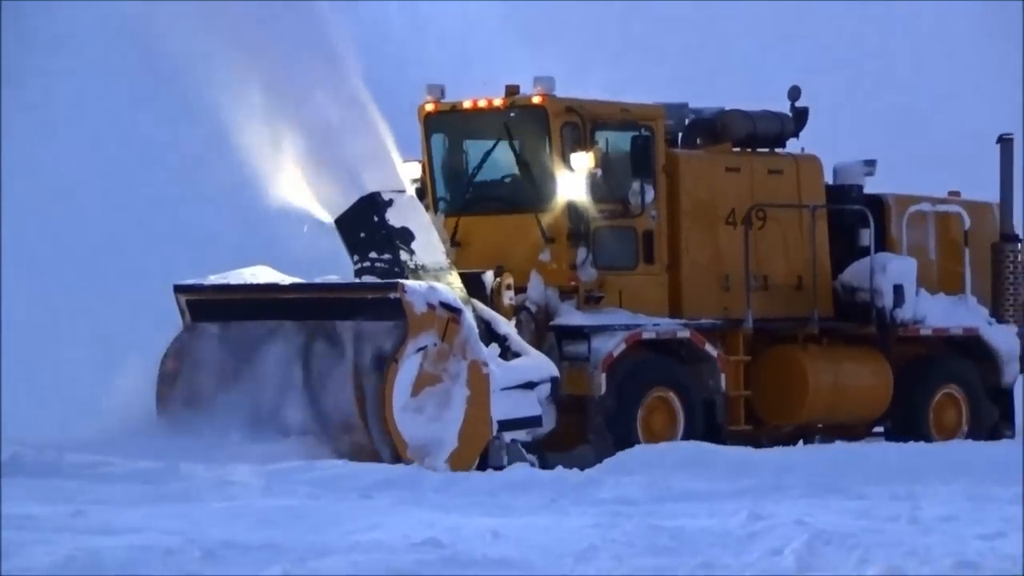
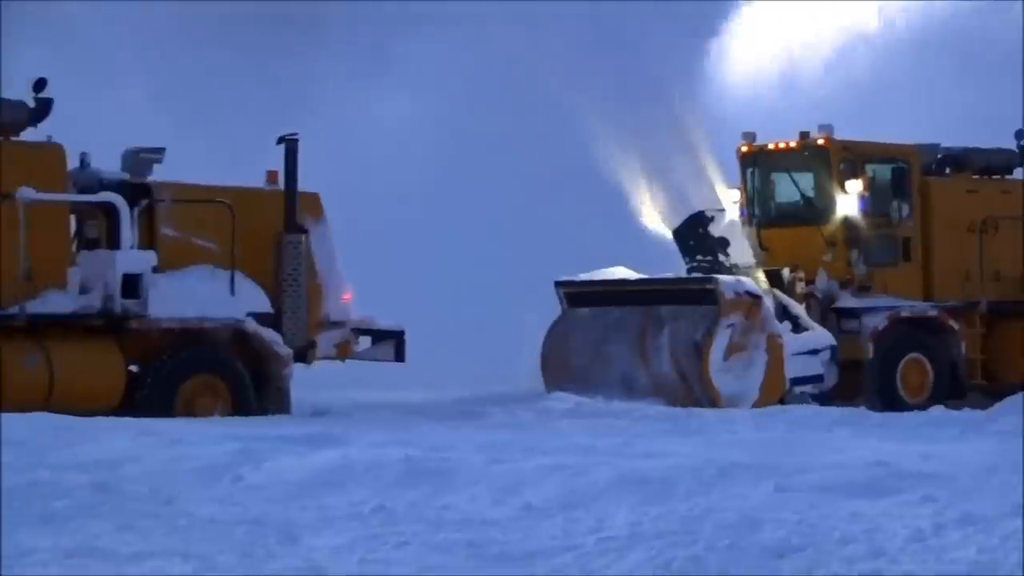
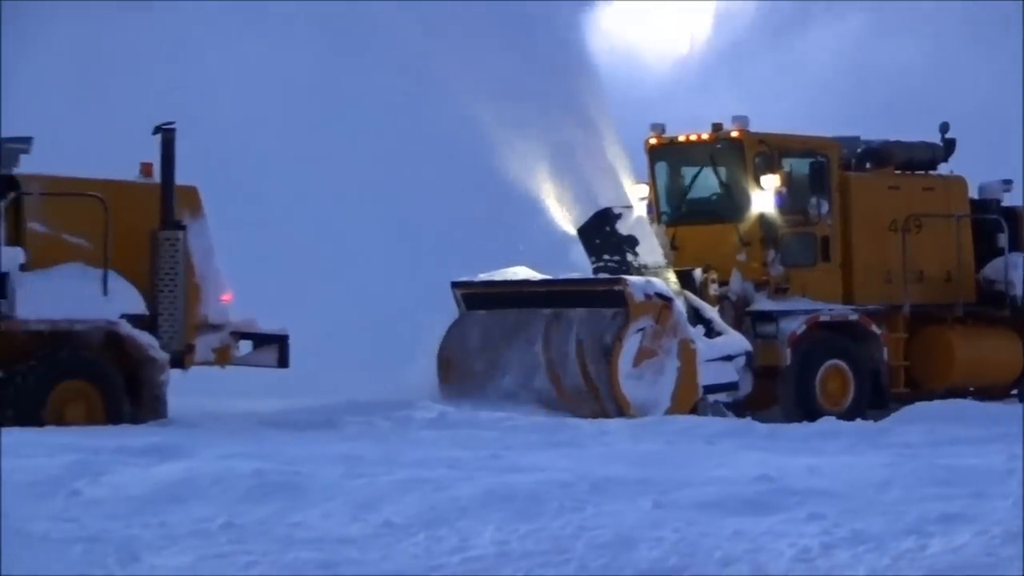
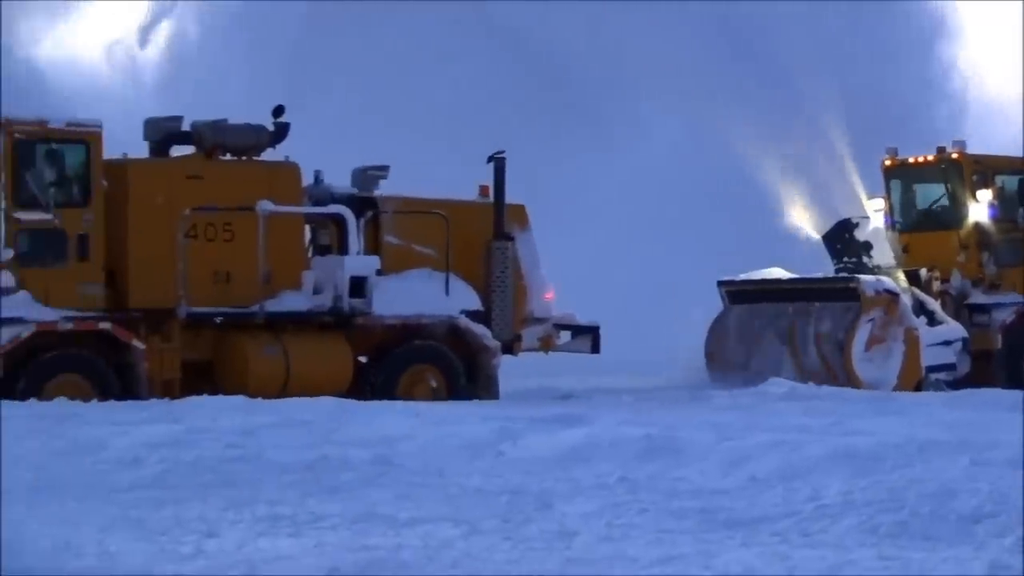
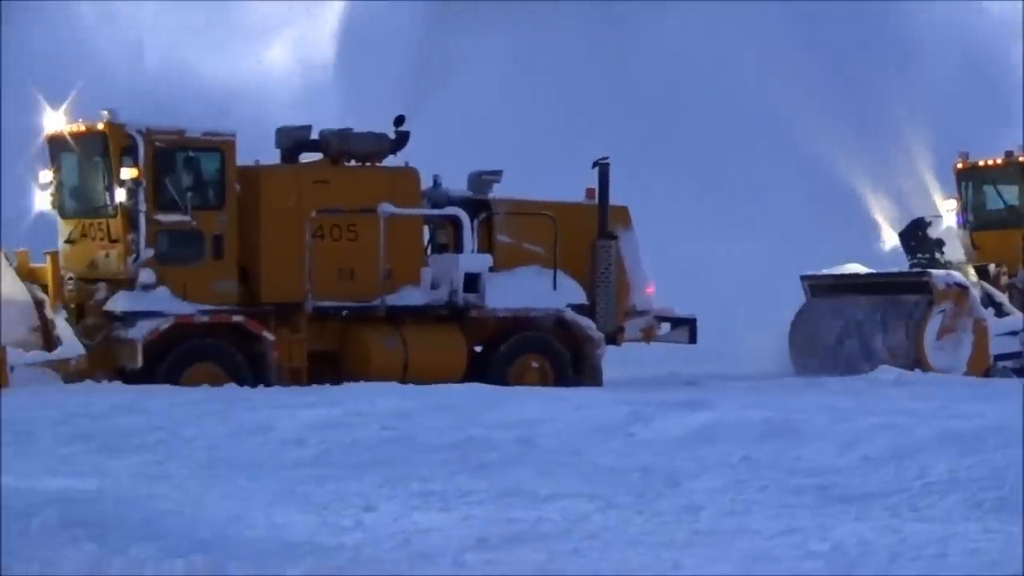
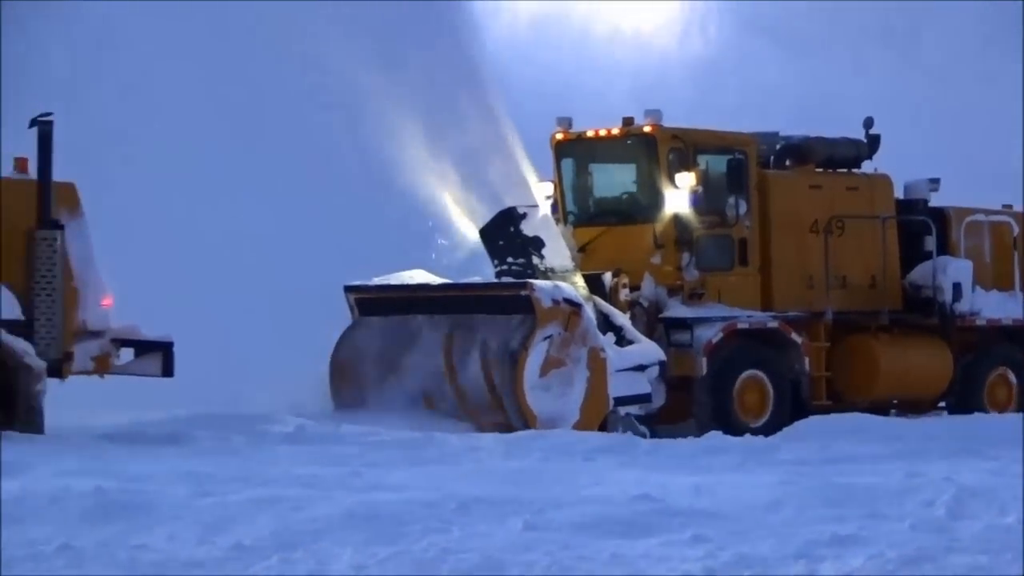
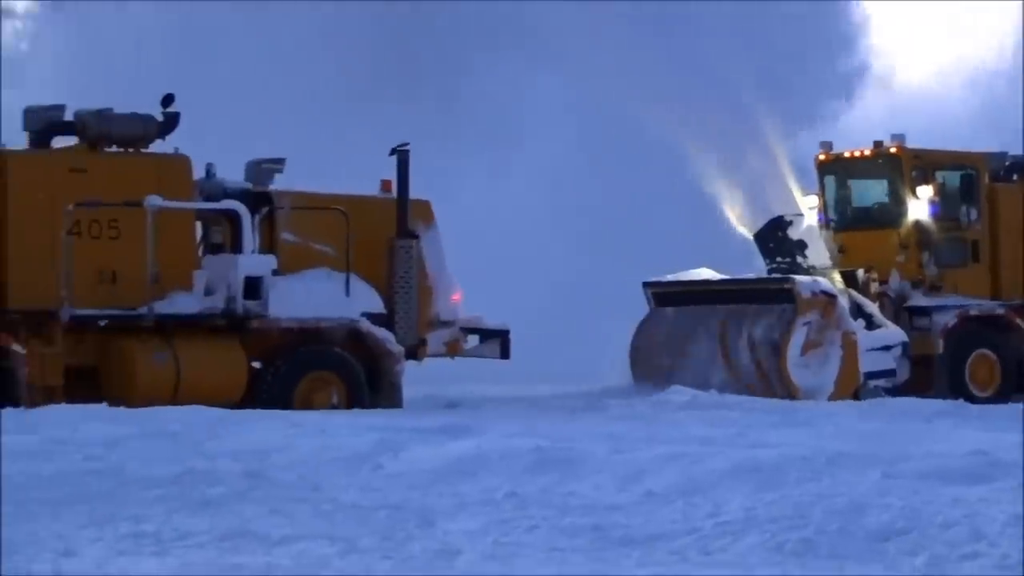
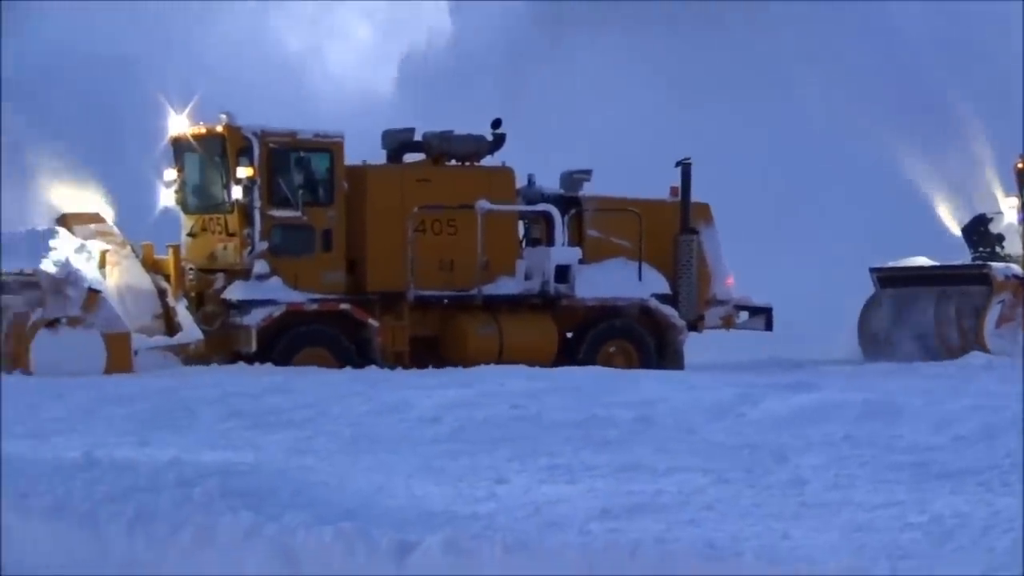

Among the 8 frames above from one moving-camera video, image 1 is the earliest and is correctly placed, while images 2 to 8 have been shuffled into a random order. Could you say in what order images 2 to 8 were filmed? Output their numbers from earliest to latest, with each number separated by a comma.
6, 3, 2, 7, 4, 5, 8
